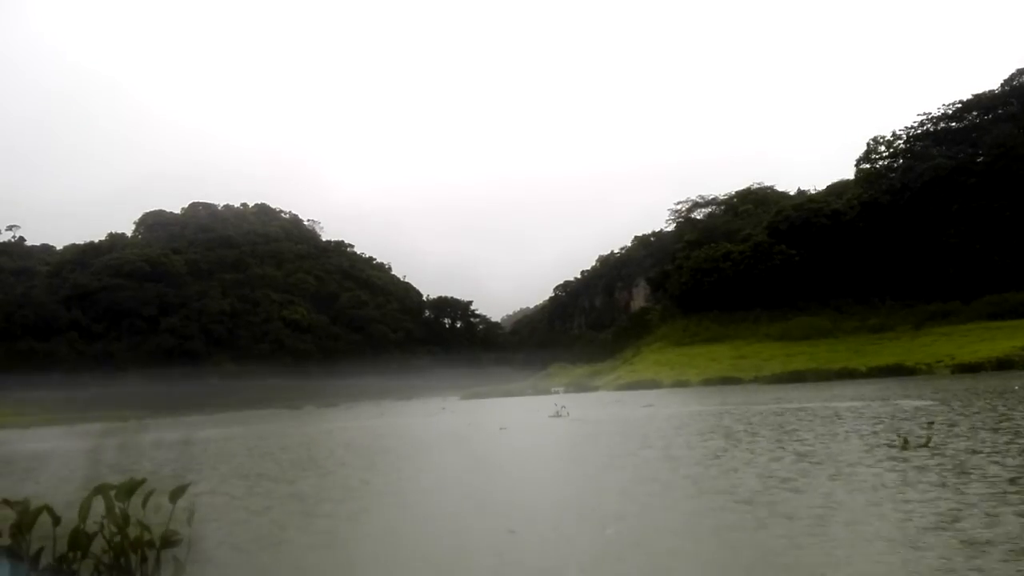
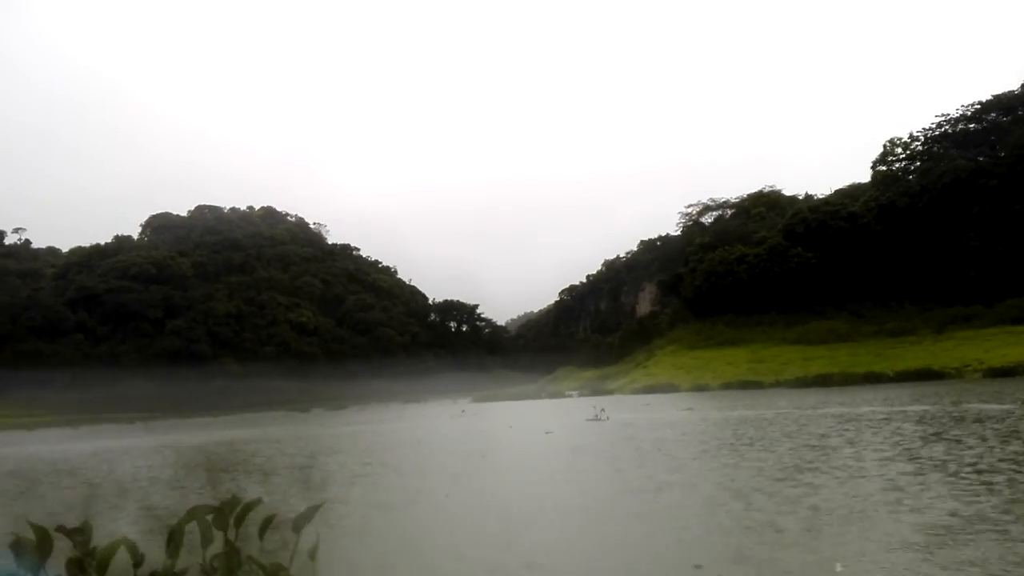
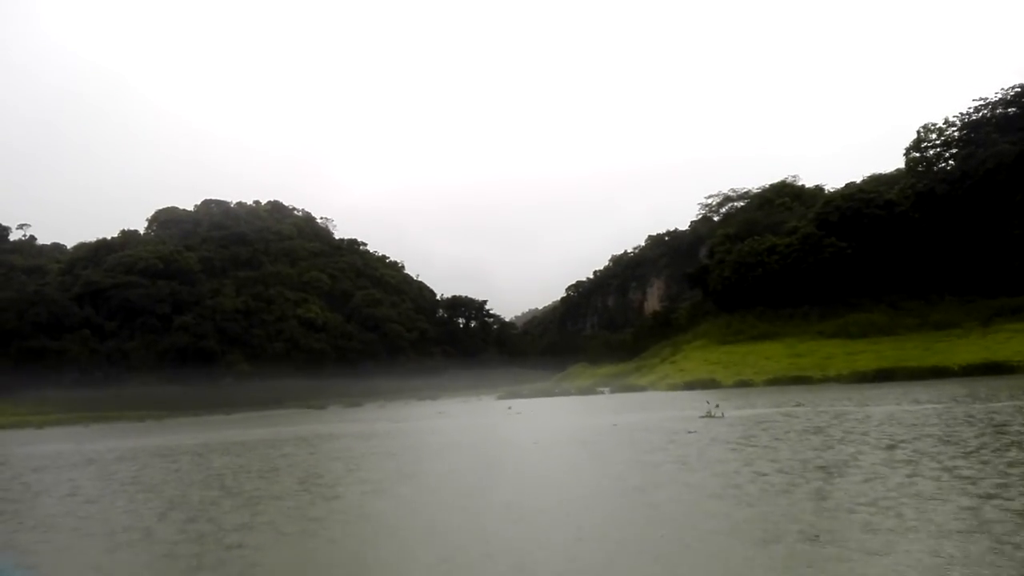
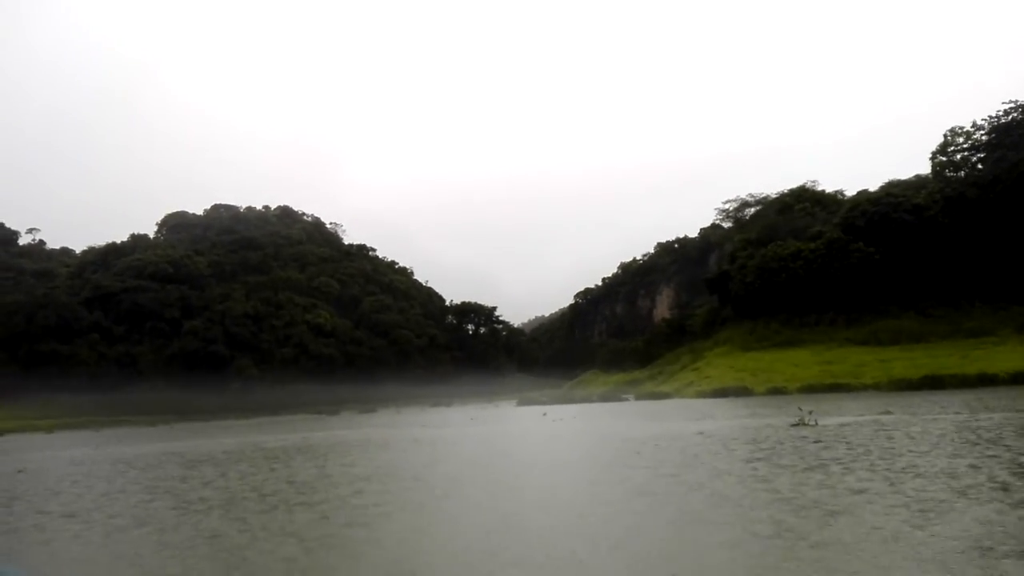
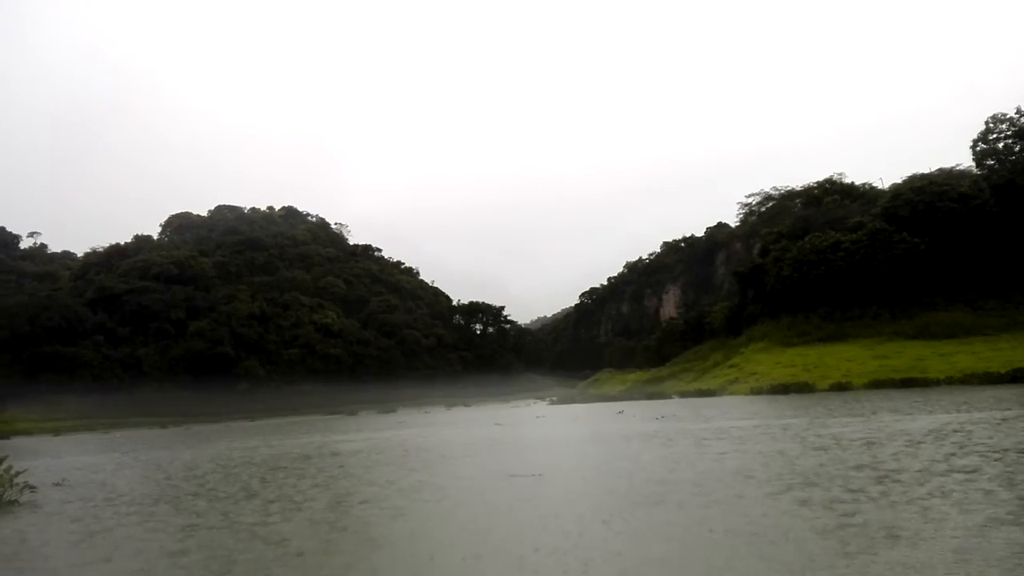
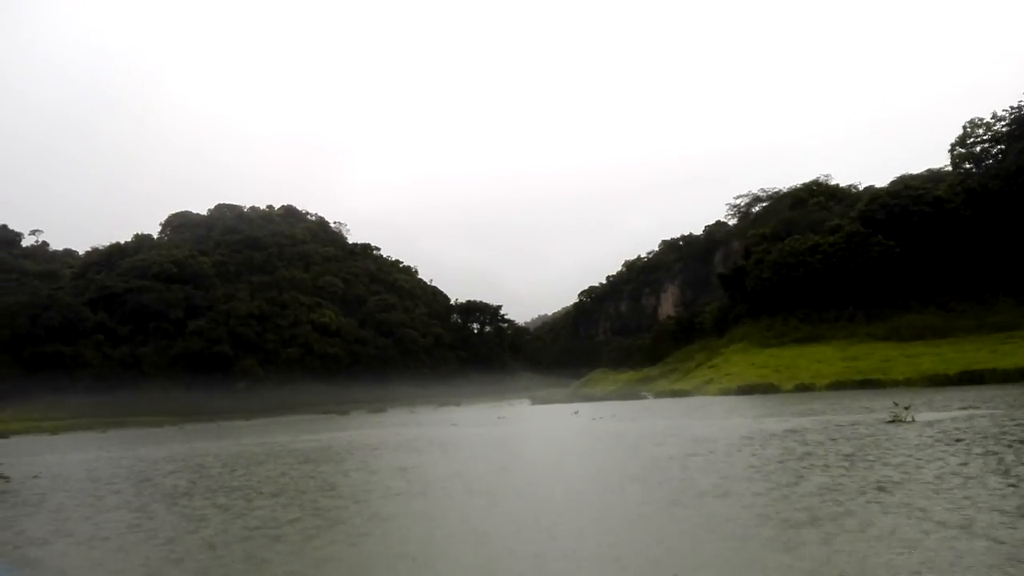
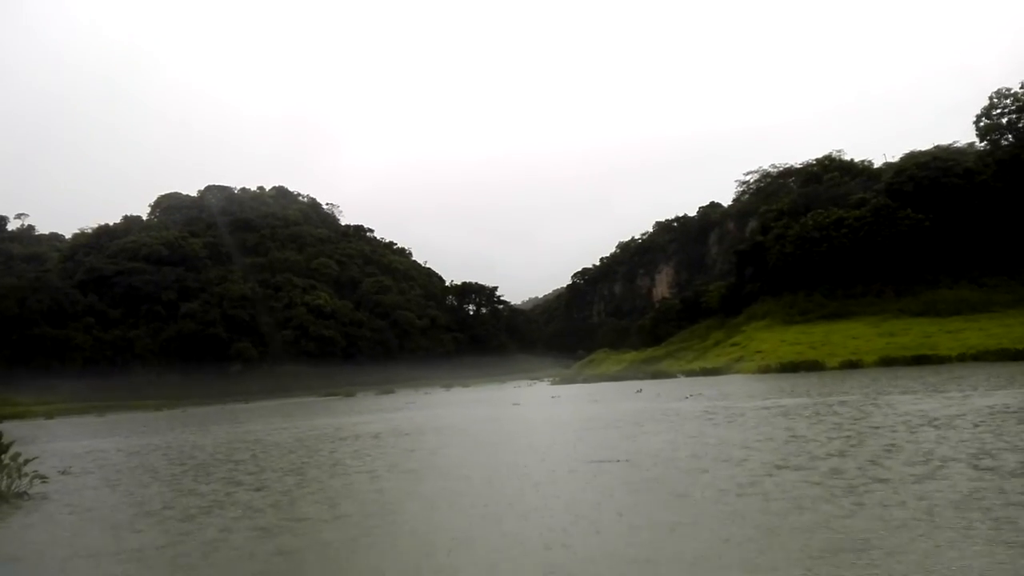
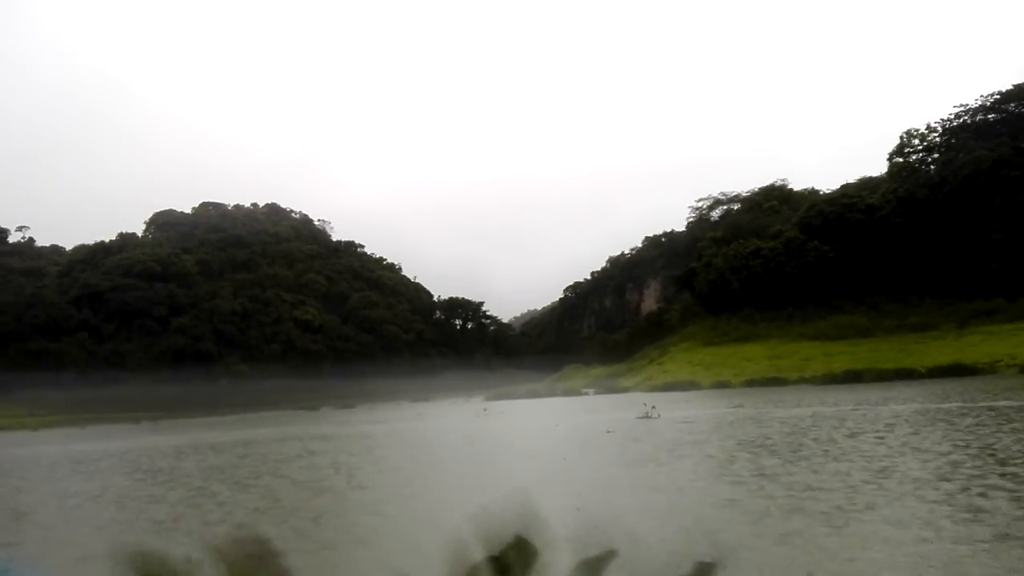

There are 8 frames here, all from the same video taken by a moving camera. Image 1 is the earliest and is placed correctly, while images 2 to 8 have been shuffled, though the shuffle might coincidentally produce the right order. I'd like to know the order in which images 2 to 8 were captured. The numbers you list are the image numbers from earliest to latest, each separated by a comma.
2, 8, 3, 4, 6, 5, 7
